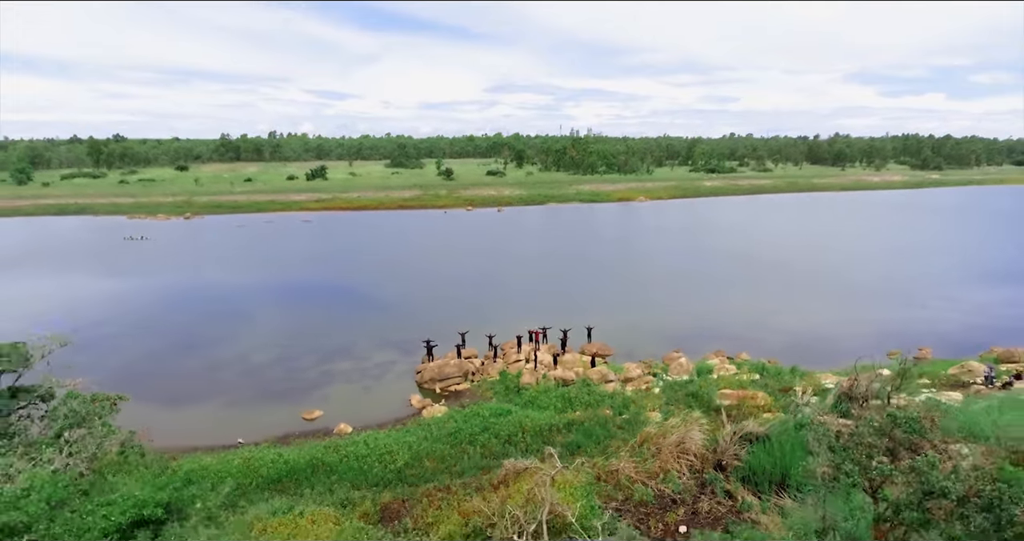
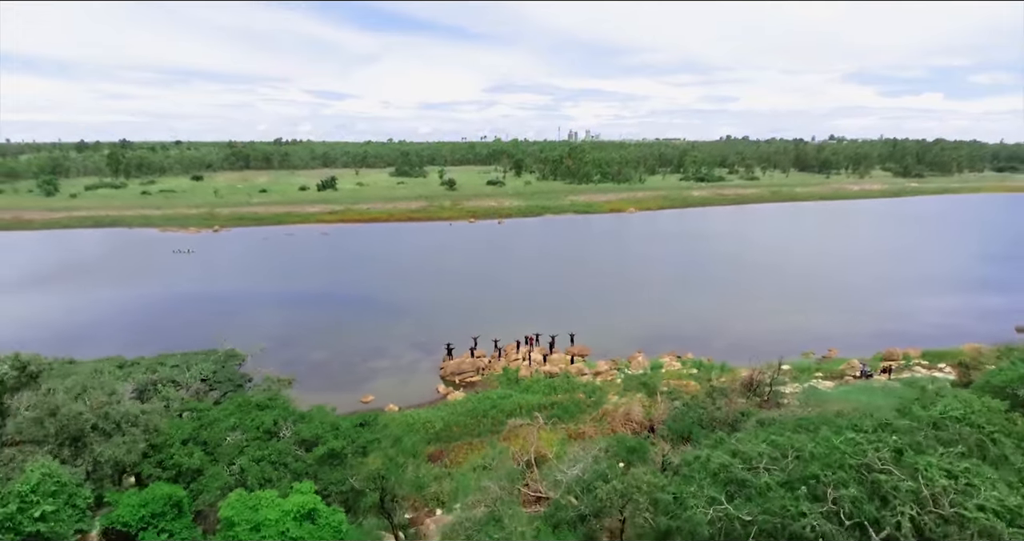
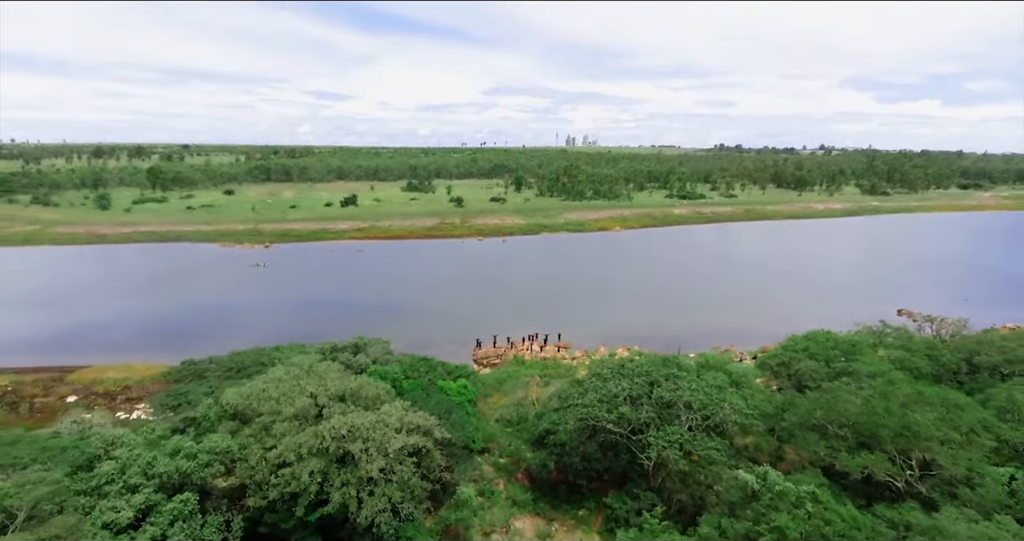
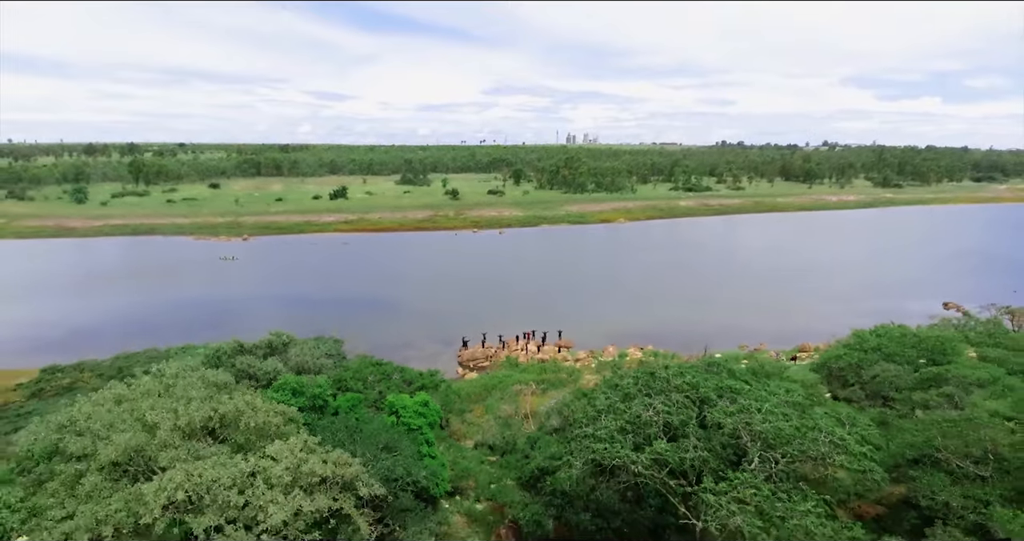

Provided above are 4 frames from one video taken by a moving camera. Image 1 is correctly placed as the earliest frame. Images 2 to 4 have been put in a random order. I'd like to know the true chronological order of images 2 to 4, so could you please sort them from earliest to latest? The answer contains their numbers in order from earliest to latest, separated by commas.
2, 4, 3
